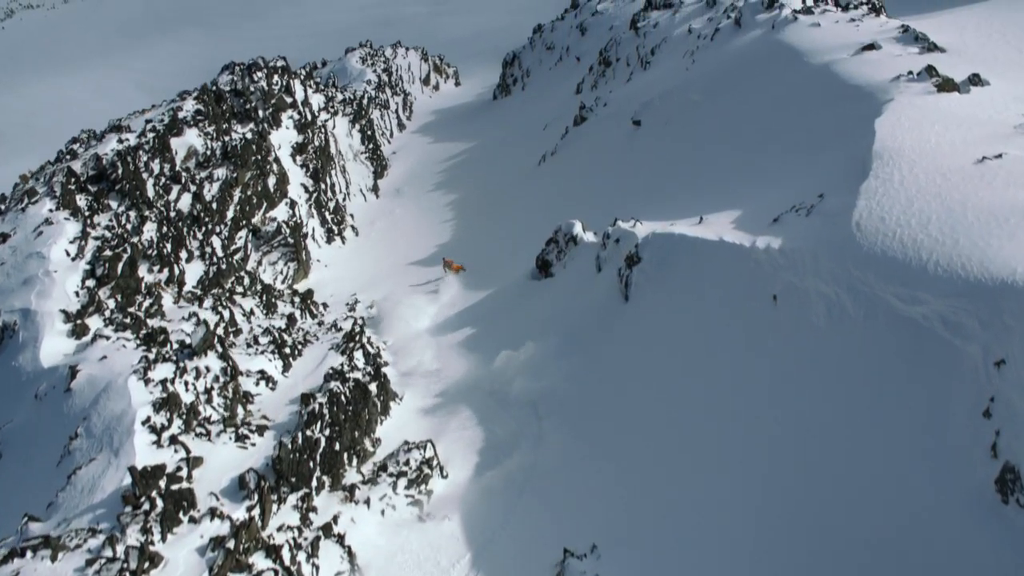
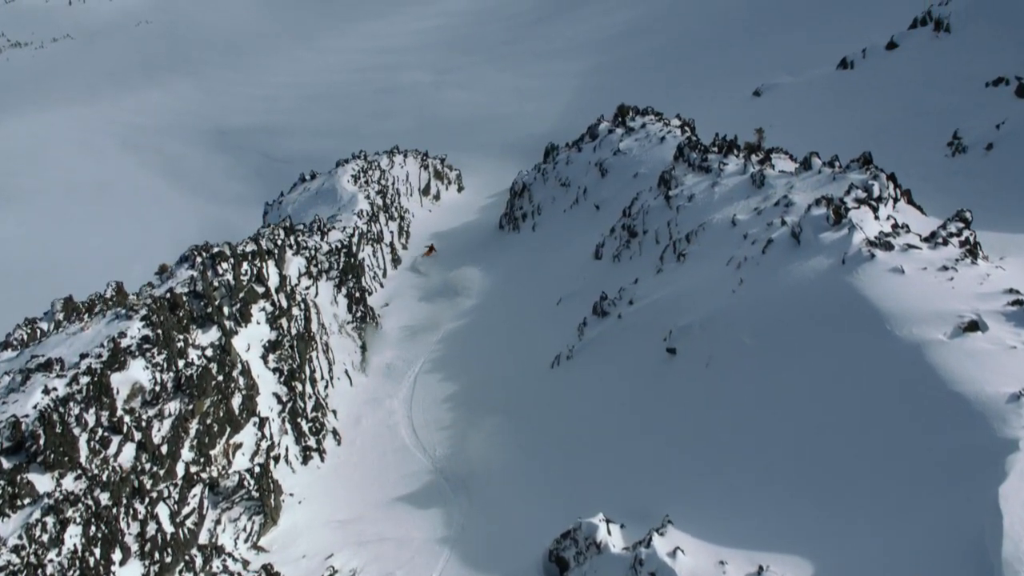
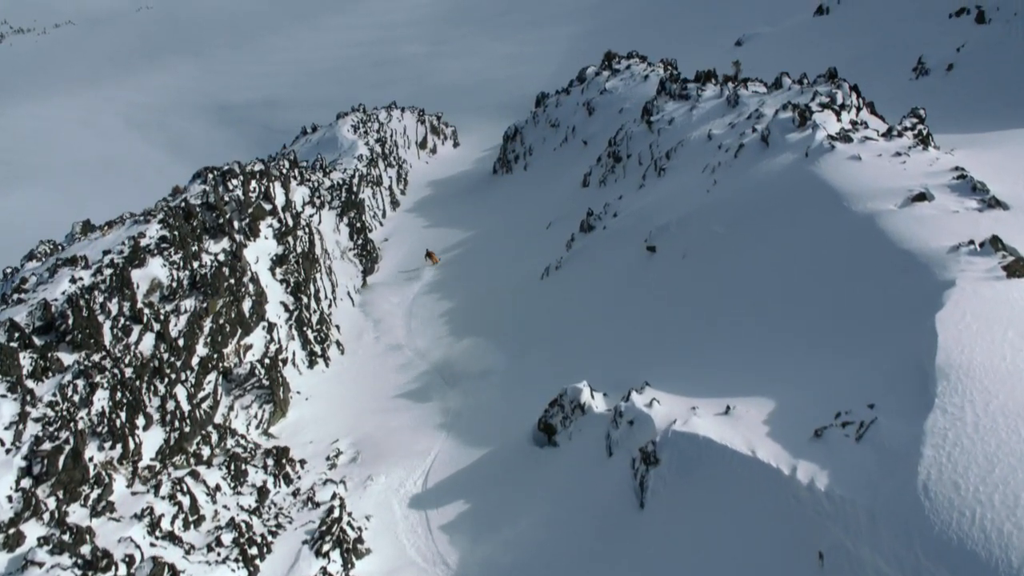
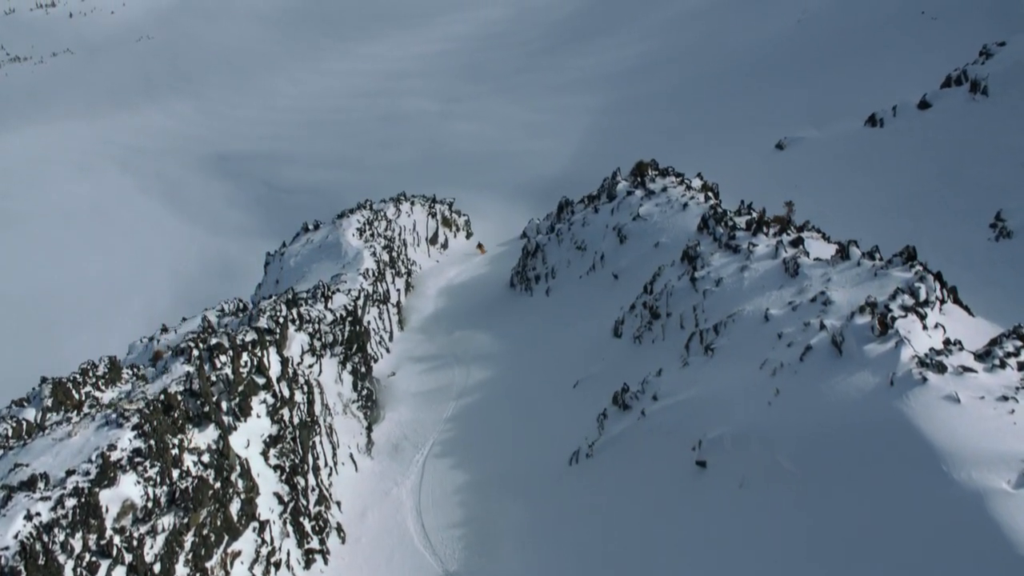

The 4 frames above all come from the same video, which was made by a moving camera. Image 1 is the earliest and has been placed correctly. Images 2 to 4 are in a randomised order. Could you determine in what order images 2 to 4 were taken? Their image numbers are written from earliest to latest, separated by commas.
3, 2, 4
